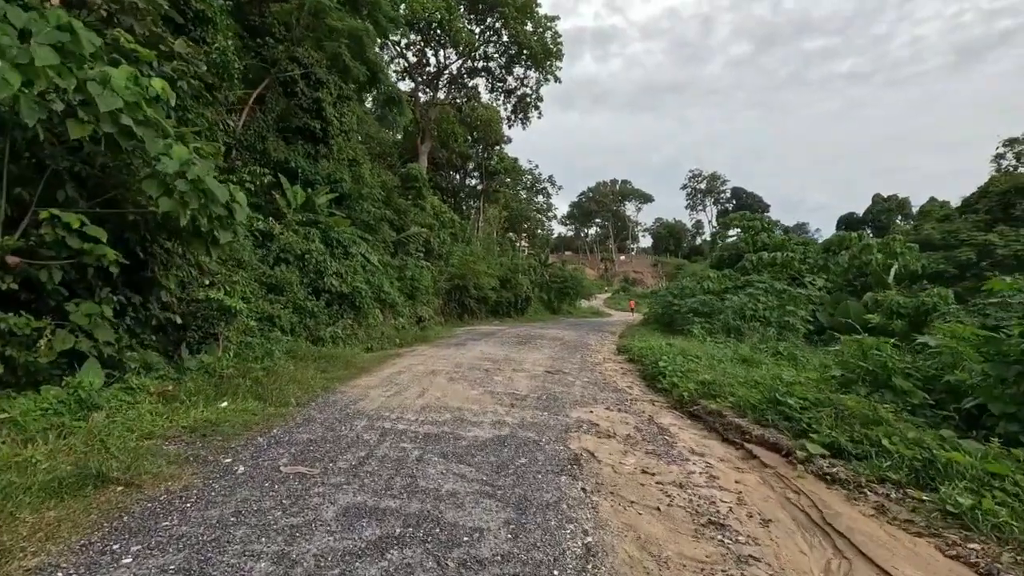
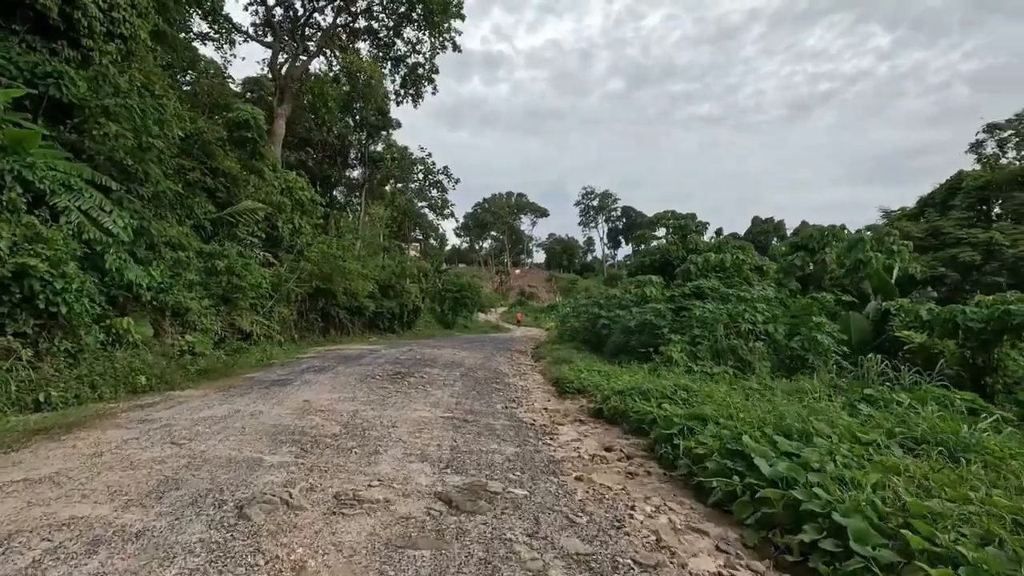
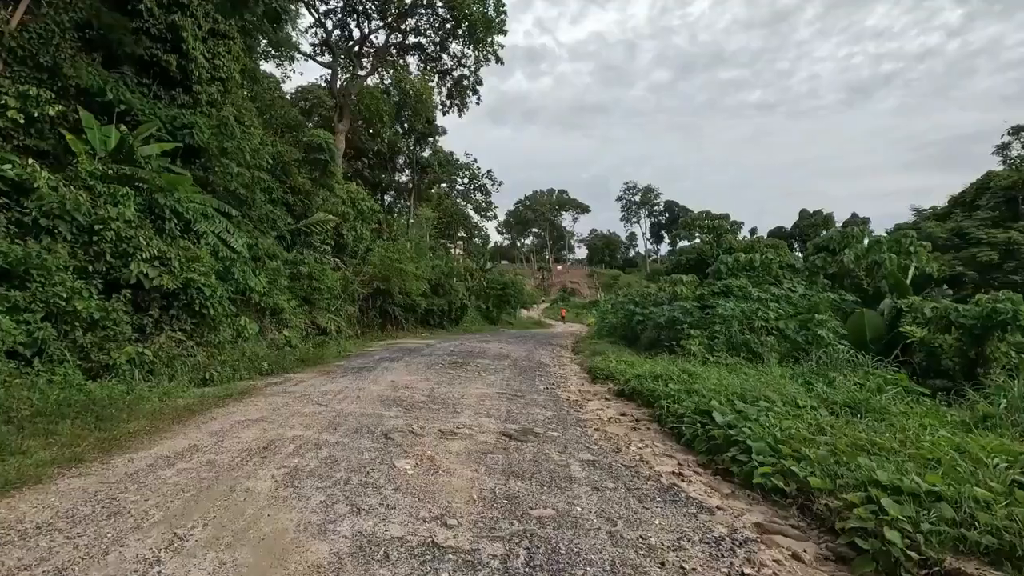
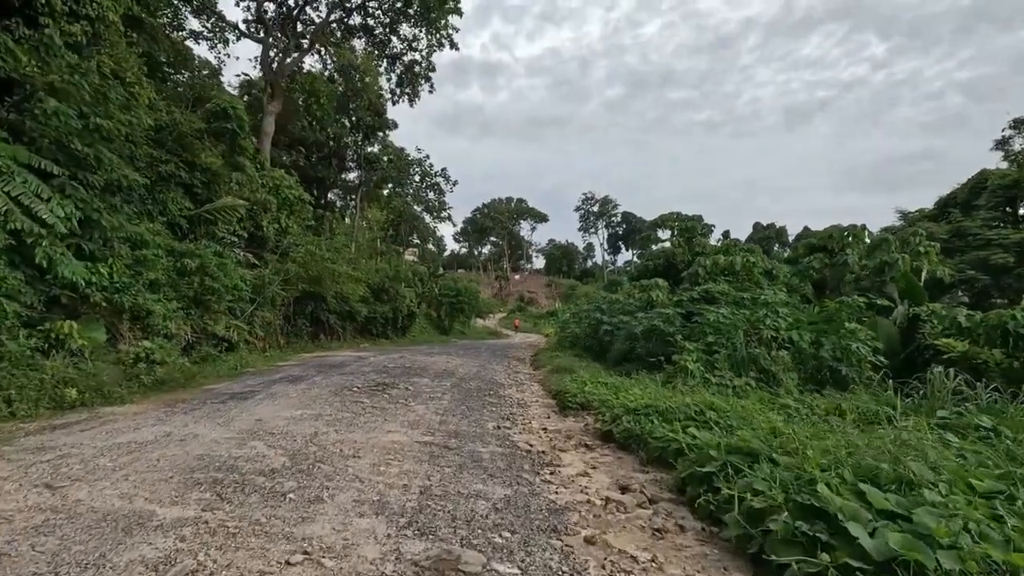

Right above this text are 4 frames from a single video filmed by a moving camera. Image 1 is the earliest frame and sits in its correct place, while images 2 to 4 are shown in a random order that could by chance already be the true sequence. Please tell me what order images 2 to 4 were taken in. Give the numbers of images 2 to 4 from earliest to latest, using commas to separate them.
3, 2, 4
